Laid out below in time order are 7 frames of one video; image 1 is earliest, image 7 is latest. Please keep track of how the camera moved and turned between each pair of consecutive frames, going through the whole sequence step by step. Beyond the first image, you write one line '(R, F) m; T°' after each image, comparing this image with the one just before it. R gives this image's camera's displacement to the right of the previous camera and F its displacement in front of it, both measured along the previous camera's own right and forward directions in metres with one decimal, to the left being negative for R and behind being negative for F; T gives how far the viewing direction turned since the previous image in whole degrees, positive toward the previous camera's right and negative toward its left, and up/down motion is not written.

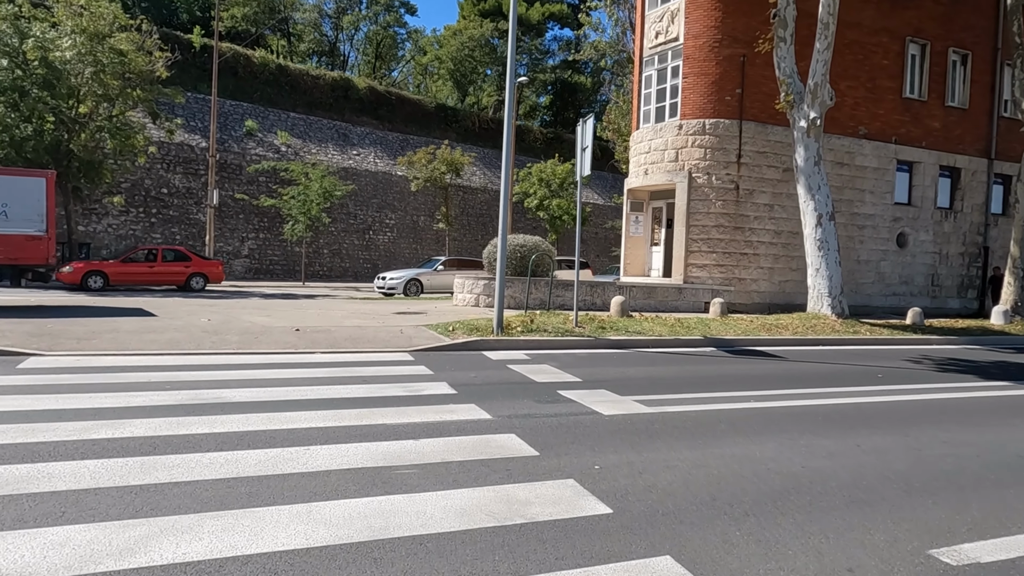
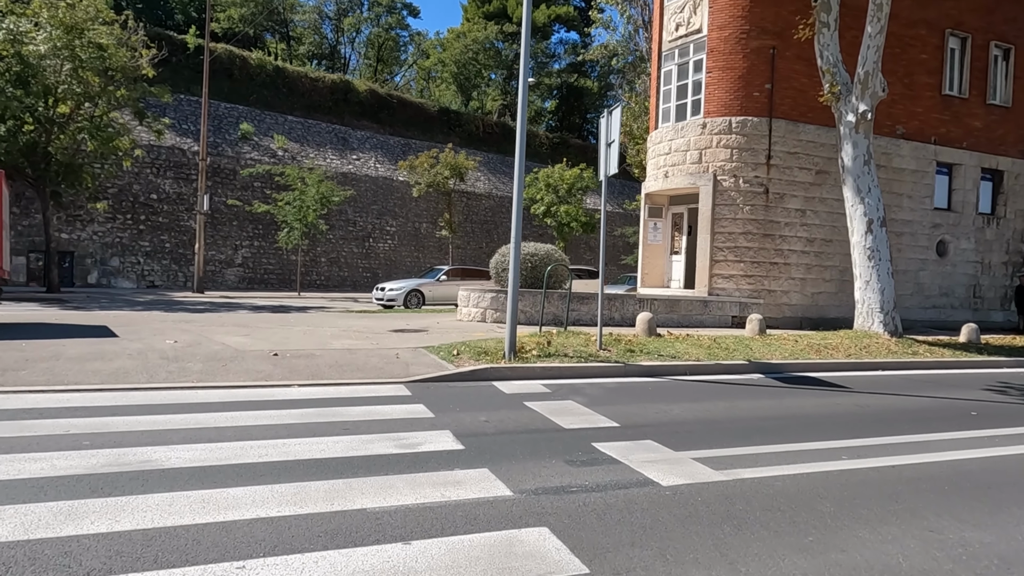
(-0.2, +1.6) m; 0°
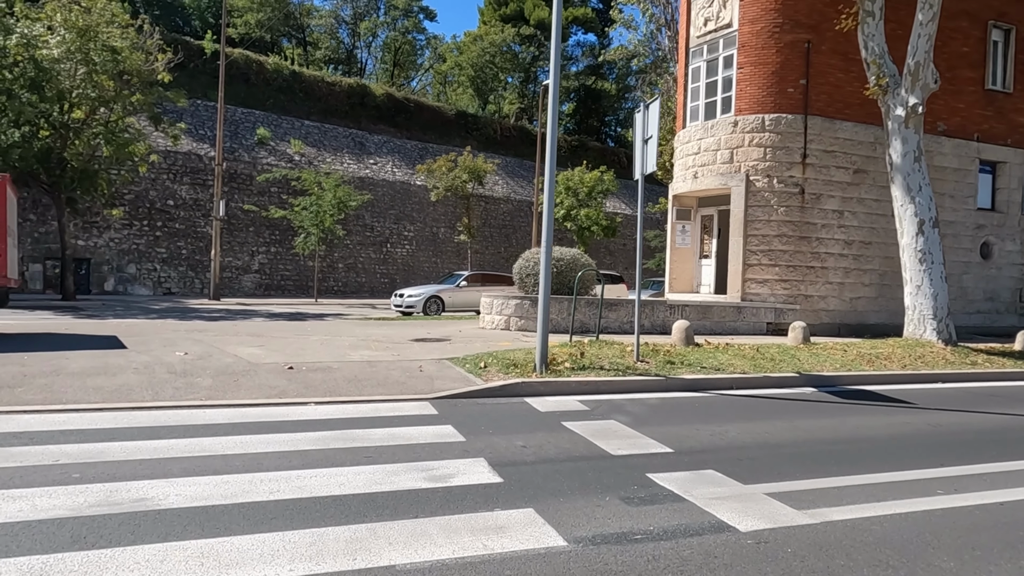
(-0.2, +0.7) m; -1°
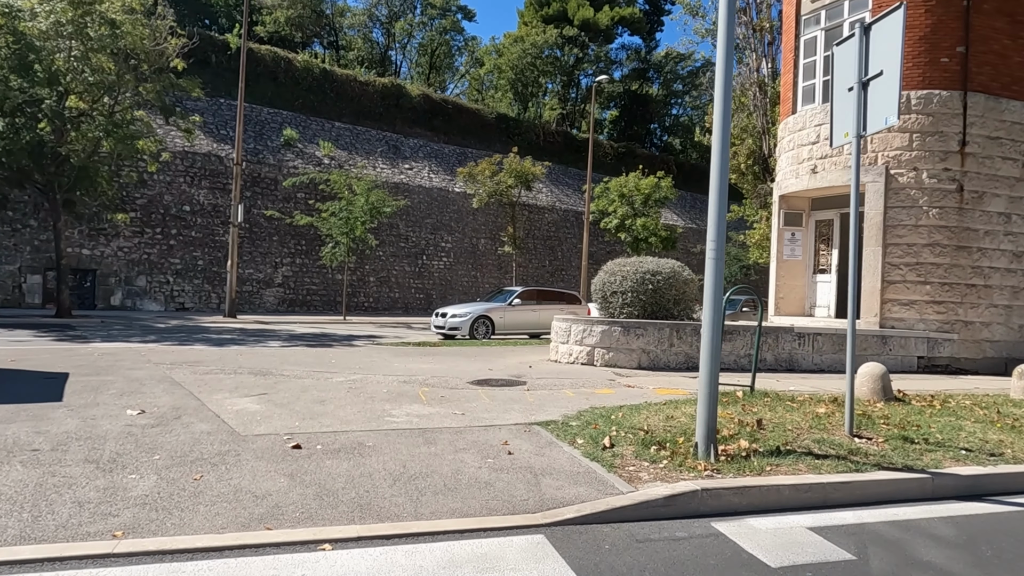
(-1.0, +3.4) m; -2°
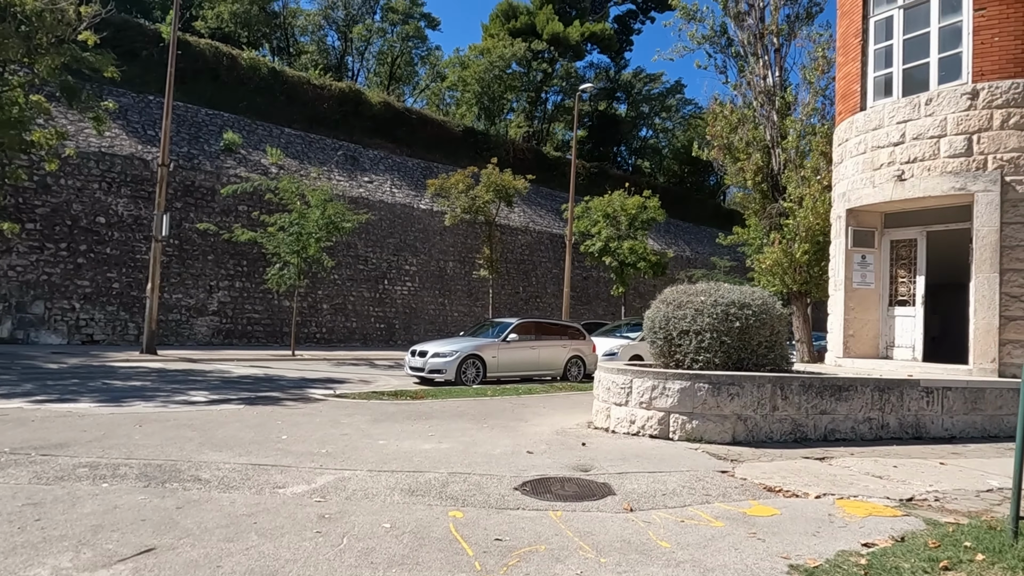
(-1.1, +3.6) m; +4°
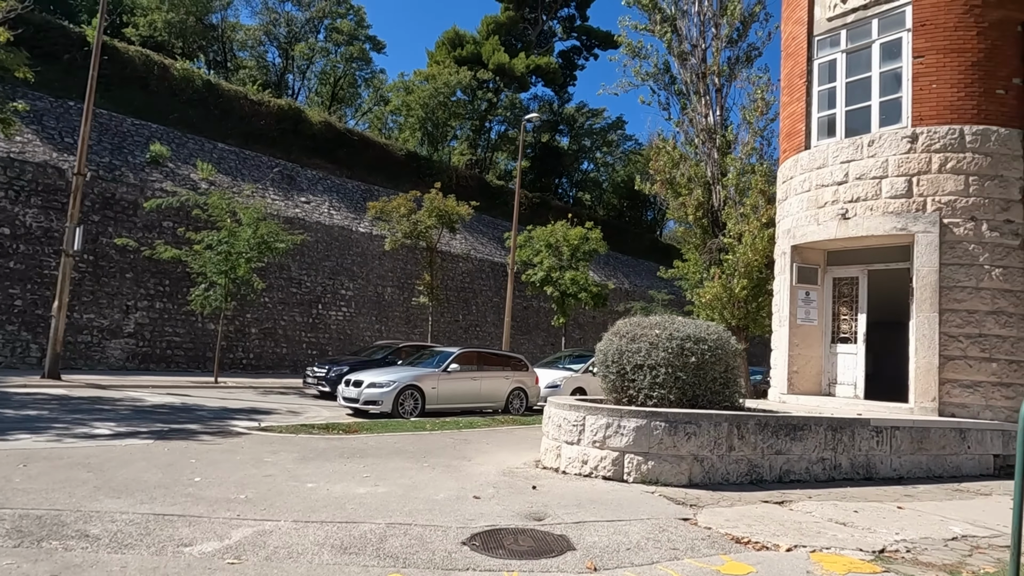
(-0.1, +0.5) m; +5°
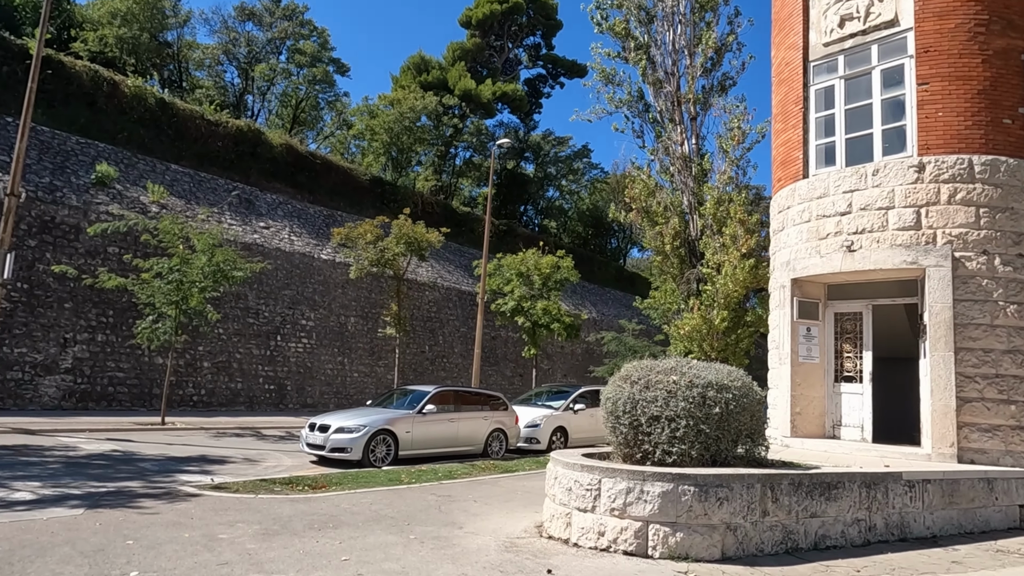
(-0.4, +1.0) m; +3°
